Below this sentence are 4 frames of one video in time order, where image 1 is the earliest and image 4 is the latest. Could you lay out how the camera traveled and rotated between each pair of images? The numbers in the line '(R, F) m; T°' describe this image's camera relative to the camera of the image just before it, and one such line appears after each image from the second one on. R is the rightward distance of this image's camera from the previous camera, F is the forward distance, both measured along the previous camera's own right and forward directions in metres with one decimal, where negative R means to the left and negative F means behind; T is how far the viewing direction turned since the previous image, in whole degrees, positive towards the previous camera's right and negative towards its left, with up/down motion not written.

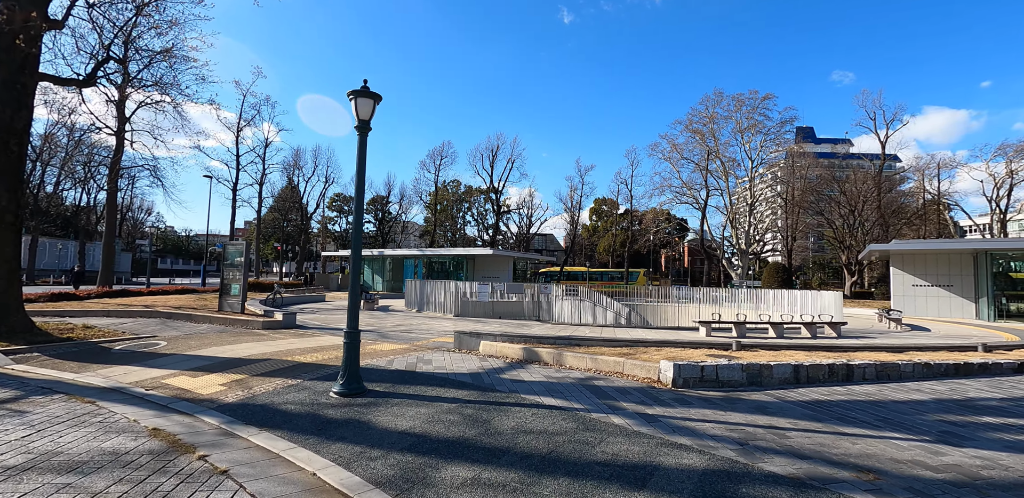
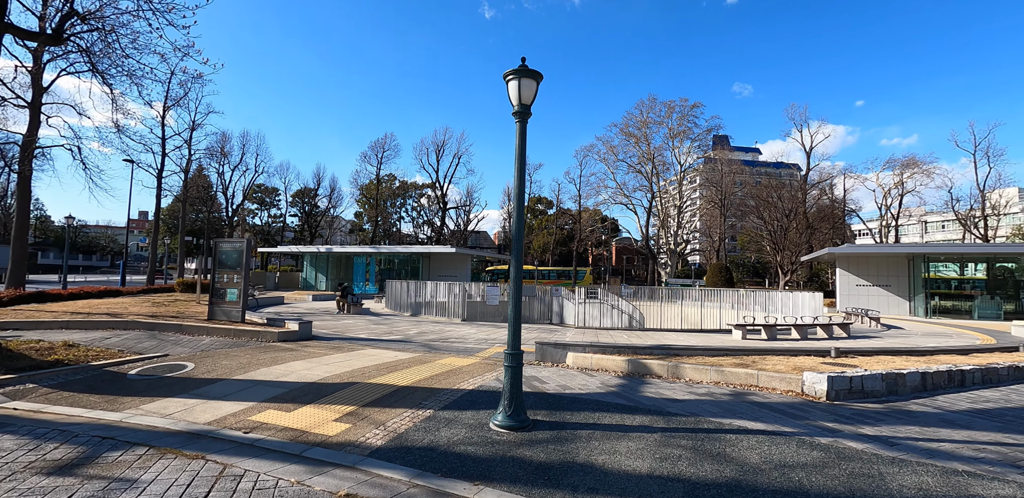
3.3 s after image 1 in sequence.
(-3.3, +1.1) m; +9°
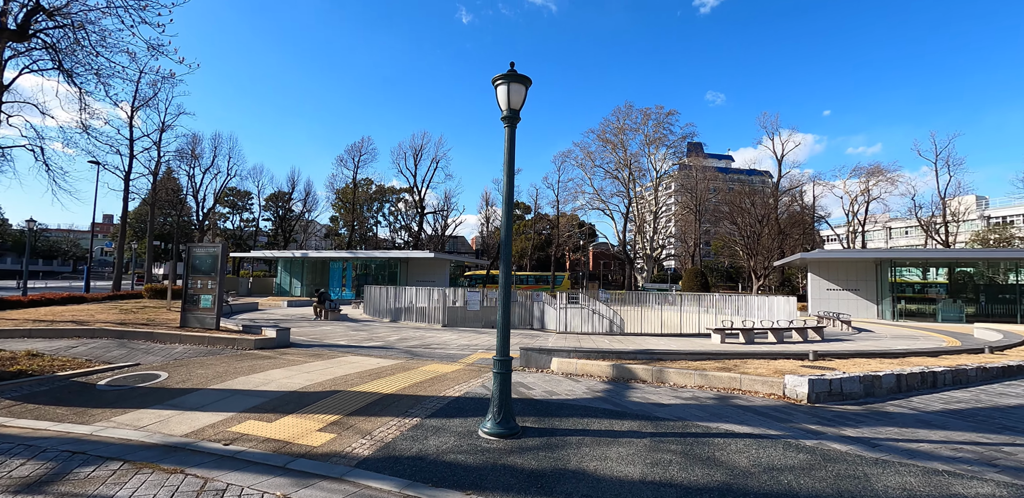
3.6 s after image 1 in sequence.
(-0.1, 0.0) m; +3°
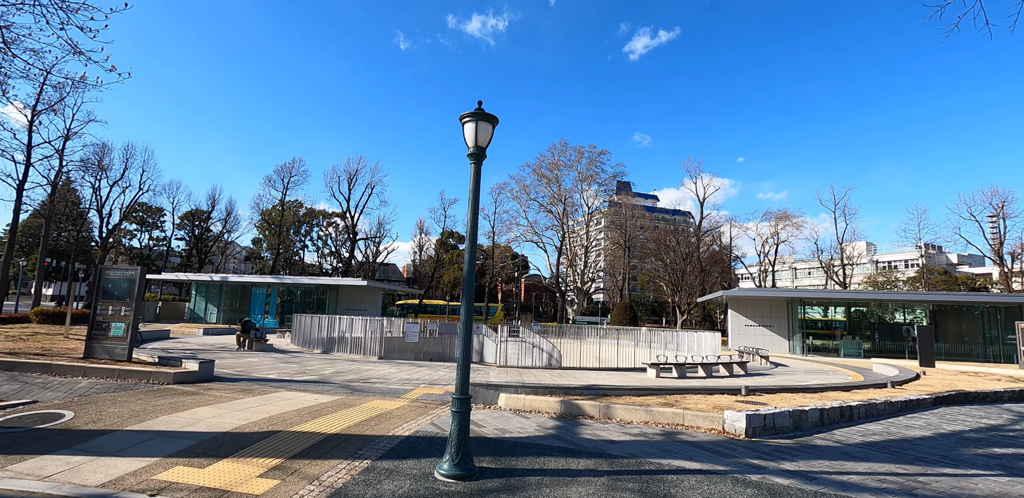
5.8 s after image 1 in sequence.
(-0.4, 0.0) m; +8°
